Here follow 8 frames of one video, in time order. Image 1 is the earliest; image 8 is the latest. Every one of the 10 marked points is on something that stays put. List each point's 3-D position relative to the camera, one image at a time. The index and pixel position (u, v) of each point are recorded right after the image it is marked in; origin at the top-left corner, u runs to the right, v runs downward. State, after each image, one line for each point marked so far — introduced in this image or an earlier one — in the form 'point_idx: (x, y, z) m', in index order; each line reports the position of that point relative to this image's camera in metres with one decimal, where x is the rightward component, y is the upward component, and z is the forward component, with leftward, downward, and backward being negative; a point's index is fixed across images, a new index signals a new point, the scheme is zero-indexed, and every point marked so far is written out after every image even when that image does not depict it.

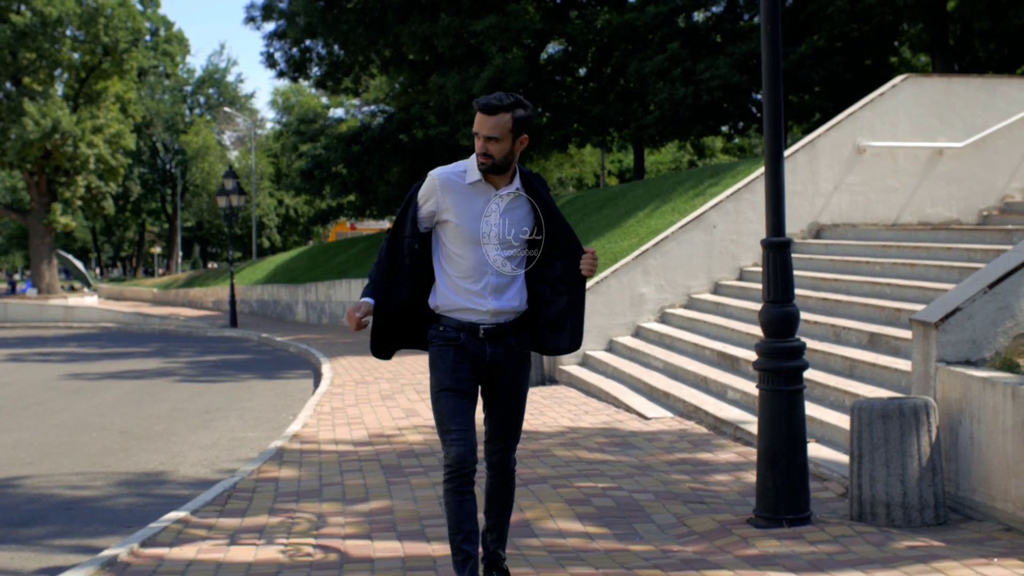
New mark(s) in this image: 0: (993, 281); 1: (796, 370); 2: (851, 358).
0: (+2.8, 0.0, +6.0) m
1: (+1.5, -0.4, +5.4) m
2: (+2.7, -0.6, +8.4) m
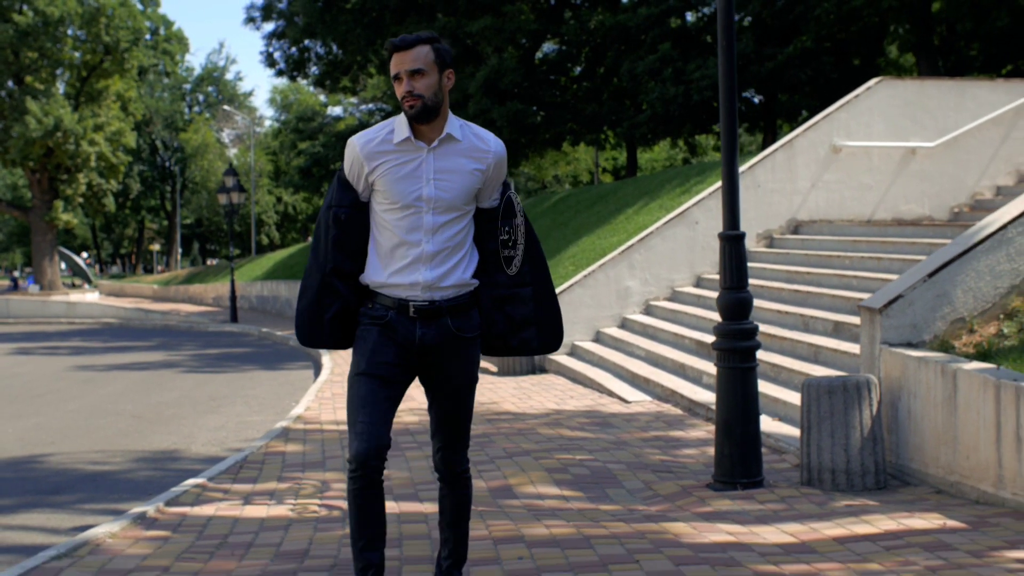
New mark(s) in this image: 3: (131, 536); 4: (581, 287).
0: (+2.7, +0.1, +6.7) m
1: (+1.4, -0.4, +6.1) m
2: (+2.6, -0.5, +9.1) m
3: (-1.9, -1.2, +5.2) m
4: (+0.9, 0.0, +13.8) m
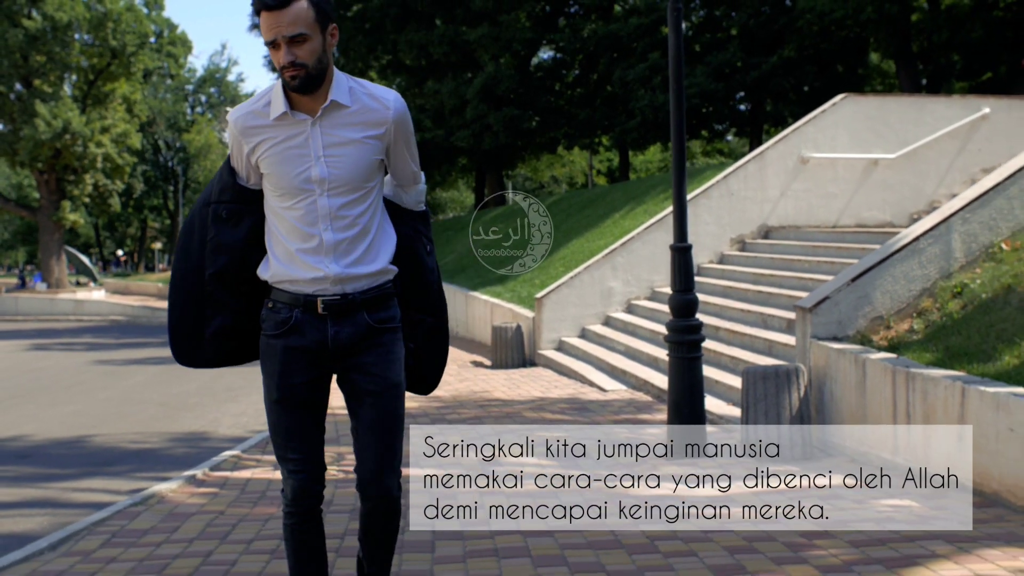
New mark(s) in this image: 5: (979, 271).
0: (+2.6, +0.1, +7.9) m
1: (+1.3, -0.4, +7.3) m
2: (+2.5, -0.5, +10.3) m
3: (-2.0, -1.2, +6.4) m
4: (+0.8, 0.0, +15.0) m
5: (+3.5, +0.1, +8.0) m
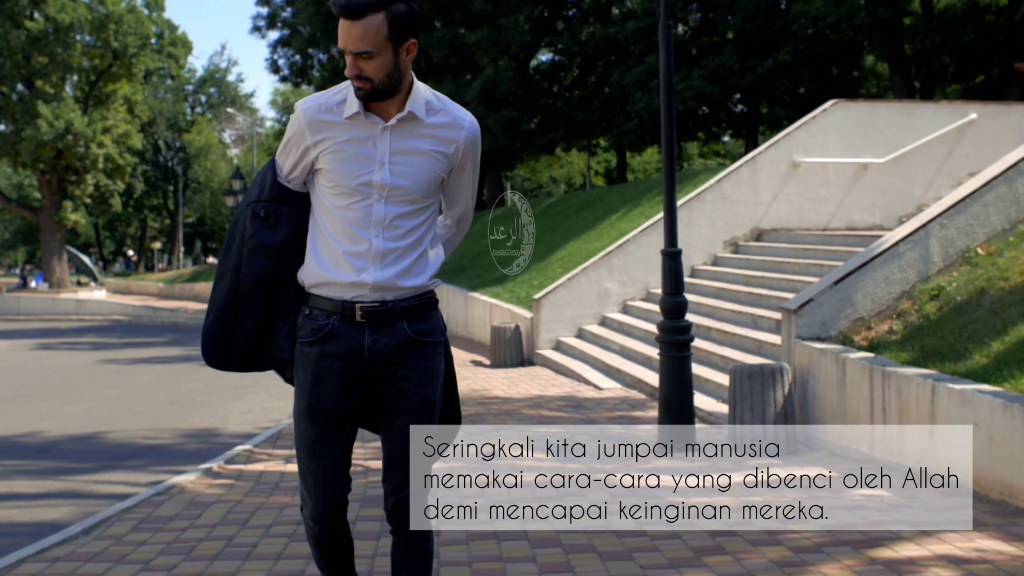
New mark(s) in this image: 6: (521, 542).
0: (+2.6, +0.1, +8.3) m
1: (+1.3, -0.4, +7.7) m
2: (+2.5, -0.5, +10.7) m
3: (-2.0, -1.3, +6.8) m
4: (+0.8, 0.0, +15.4) m
5: (+3.5, +0.1, +8.4) m
6: (0.0, -1.2, +5.0) m
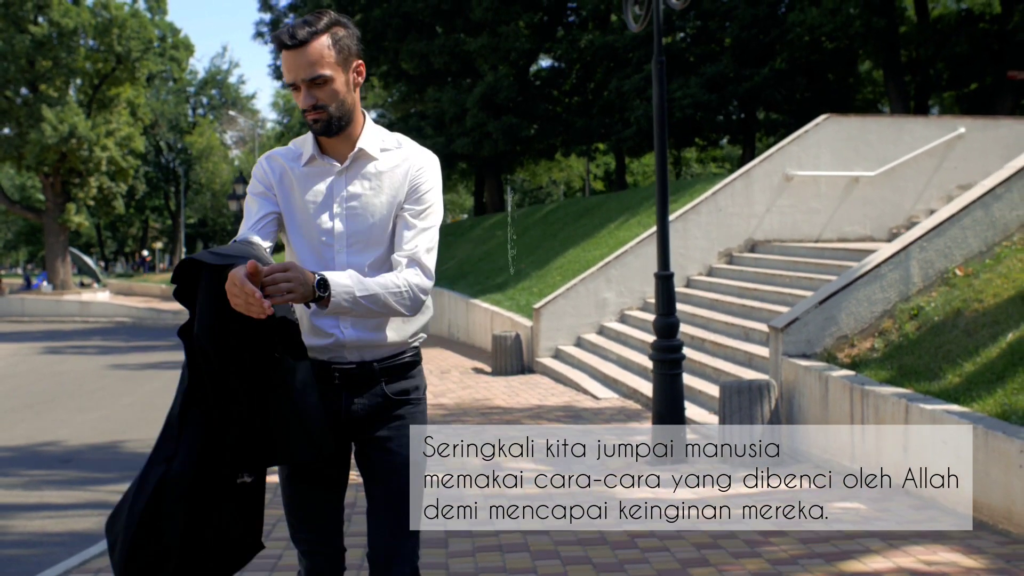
0: (+2.6, -0.1, +8.7) m
1: (+1.3, -0.6, +8.1) m
2: (+2.5, -0.7, +11.1) m
3: (-2.0, -1.4, +7.2) m
4: (+0.8, -0.2, +15.9) m
5: (+3.5, -0.1, +8.8) m
6: (0.0, -1.4, +5.5) m
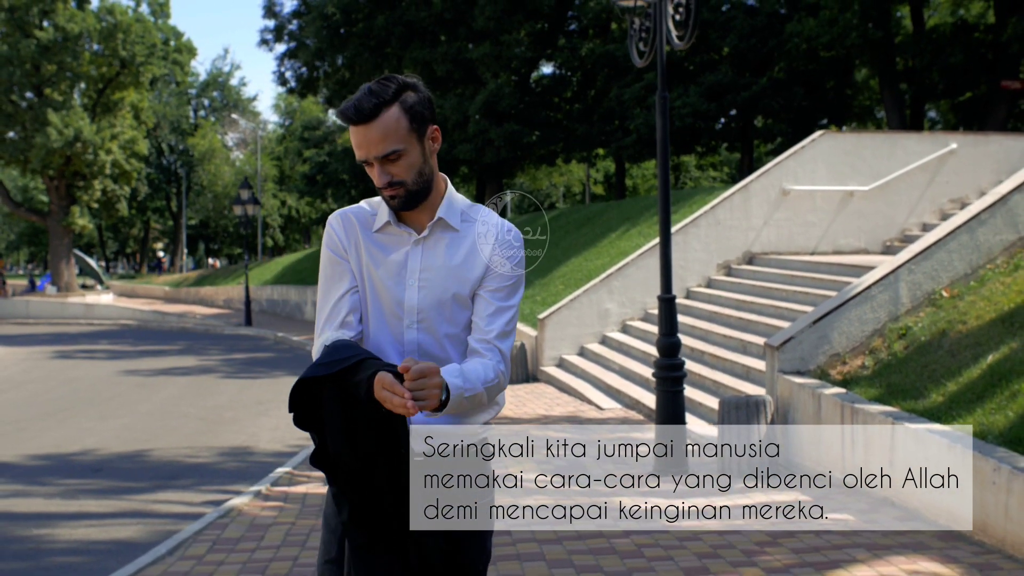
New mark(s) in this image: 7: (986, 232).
0: (+2.7, -0.3, +9.2) m
1: (+1.4, -0.7, +8.6) m
2: (+2.6, -0.9, +11.6) m
3: (-1.9, -1.6, +7.7) m
4: (+0.9, -0.3, +16.4) m
5: (+3.6, -0.2, +9.3) m
6: (+0.1, -1.6, +6.0) m
7: (+4.4, +0.5, +9.8) m
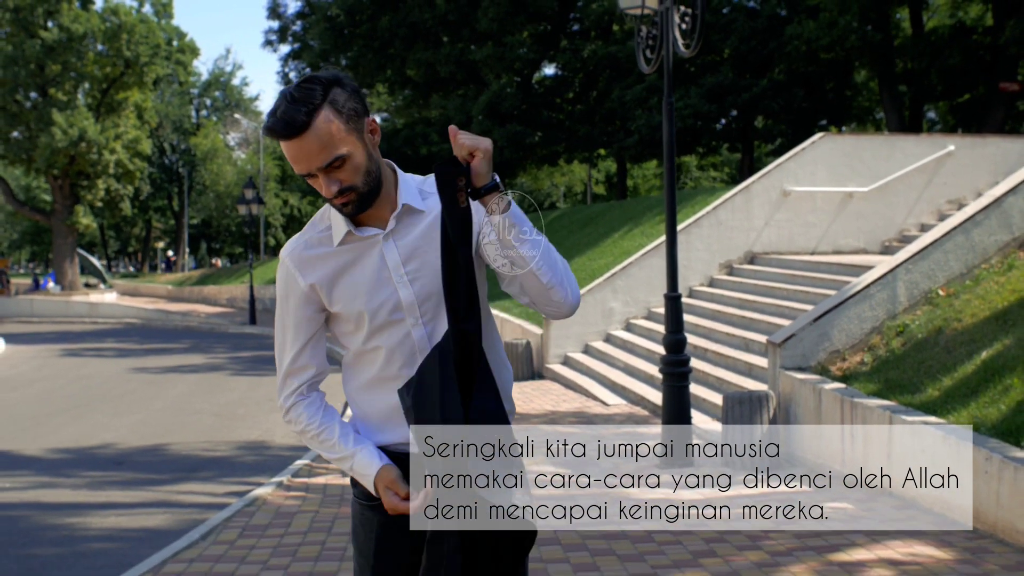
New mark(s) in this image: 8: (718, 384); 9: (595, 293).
0: (+2.8, -0.3, +9.5) m
1: (+1.5, -0.7, +9.0) m
2: (+2.7, -0.9, +11.9) m
3: (-1.8, -1.6, +8.0) m
4: (+1.0, -0.3, +16.7) m
5: (+3.7, -0.2, +9.6) m
6: (+0.2, -1.6, +6.3) m
7: (+4.5, +0.5, +10.1) m
8: (+2.4, -1.1, +12.2) m
9: (+1.3, -0.1, +16.7) m
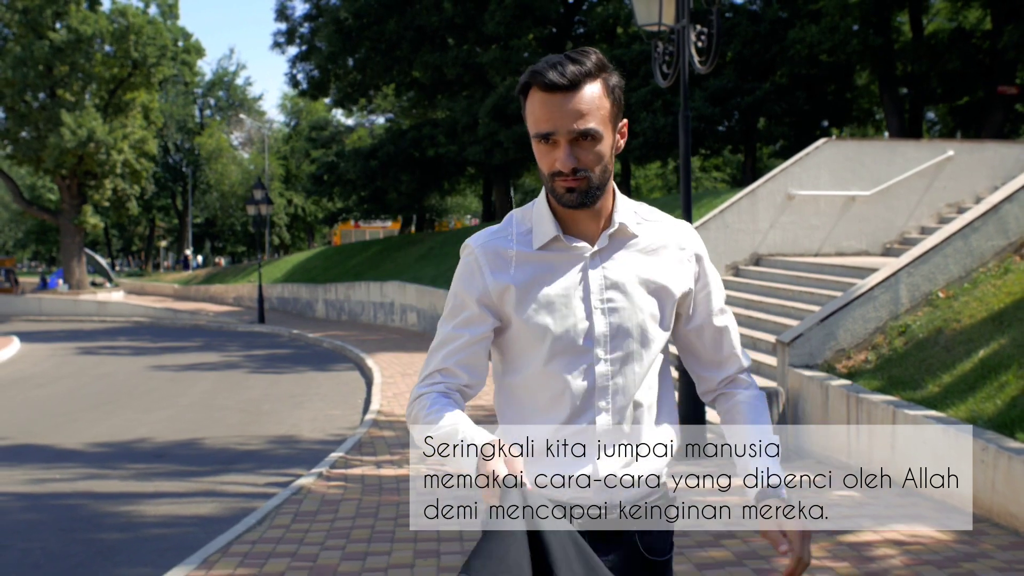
0: (+3.0, -0.3, +10.1) m
1: (+1.7, -0.7, +9.5) m
2: (+2.9, -0.9, +12.5) m
3: (-1.5, -1.6, +8.6) m
4: (+1.2, -0.3, +17.2) m
5: (+4.0, -0.3, +10.2) m
6: (+0.5, -1.6, +6.9) m
7: (+4.7, +0.5, +10.6) m
8: (+2.6, -1.1, +12.7) m
9: (+1.5, -0.1, +17.2) m
